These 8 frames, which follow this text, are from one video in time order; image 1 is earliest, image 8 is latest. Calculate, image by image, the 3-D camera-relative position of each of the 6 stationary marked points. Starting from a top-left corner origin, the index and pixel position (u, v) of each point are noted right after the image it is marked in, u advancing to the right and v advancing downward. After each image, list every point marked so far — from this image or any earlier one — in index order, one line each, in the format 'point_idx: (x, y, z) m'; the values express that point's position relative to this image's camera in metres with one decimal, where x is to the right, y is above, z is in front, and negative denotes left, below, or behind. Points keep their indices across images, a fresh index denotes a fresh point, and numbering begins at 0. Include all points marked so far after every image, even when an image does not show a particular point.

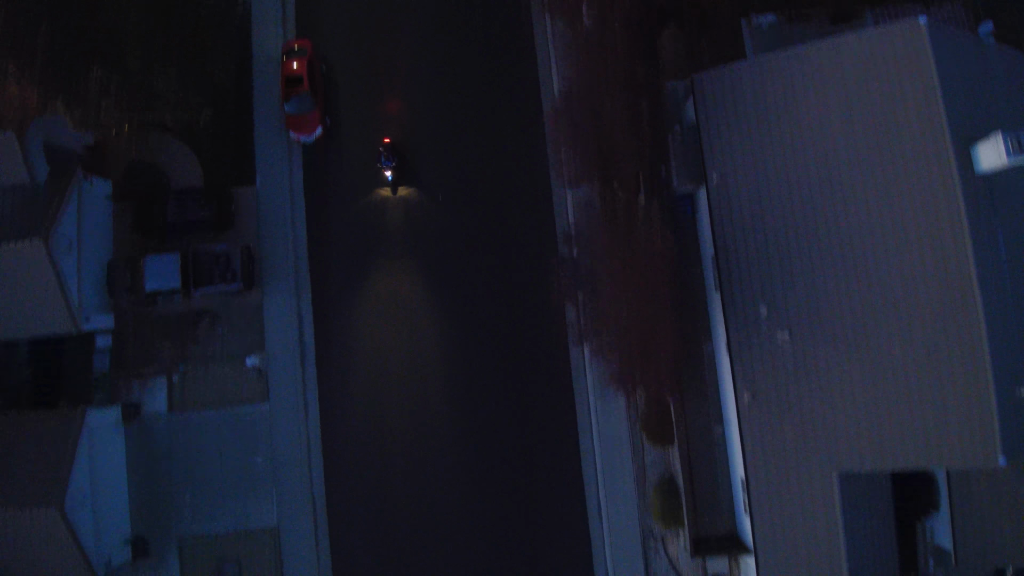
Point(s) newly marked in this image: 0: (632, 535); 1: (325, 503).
0: (+3.5, -7.2, +15.4) m
1: (-5.5, -6.5, +15.7) m
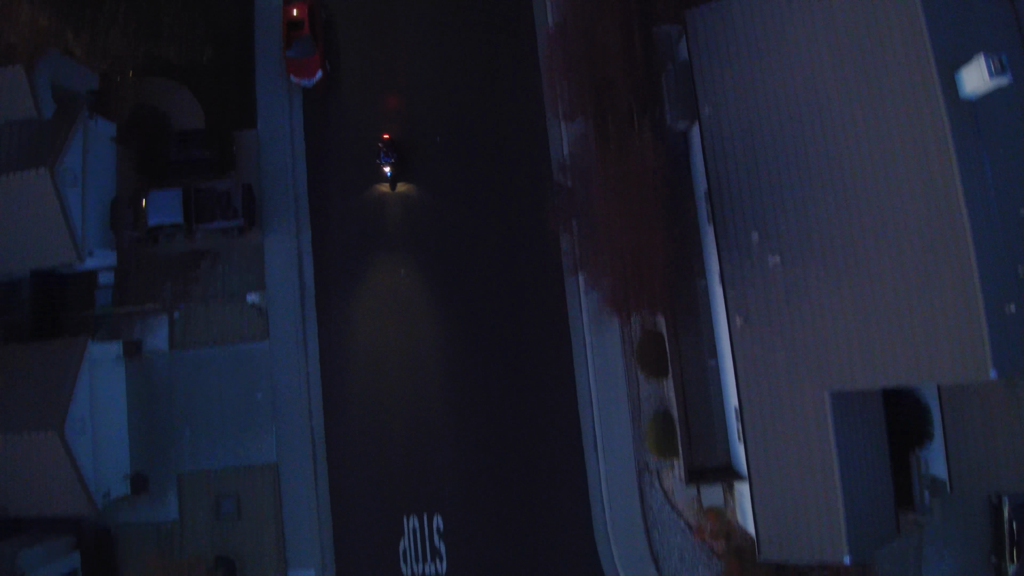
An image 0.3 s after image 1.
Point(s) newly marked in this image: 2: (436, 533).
0: (+3.4, -5.3, +15.5) m
1: (-5.6, -4.7, +15.8) m
2: (-2.3, -7.1, +15.7) m
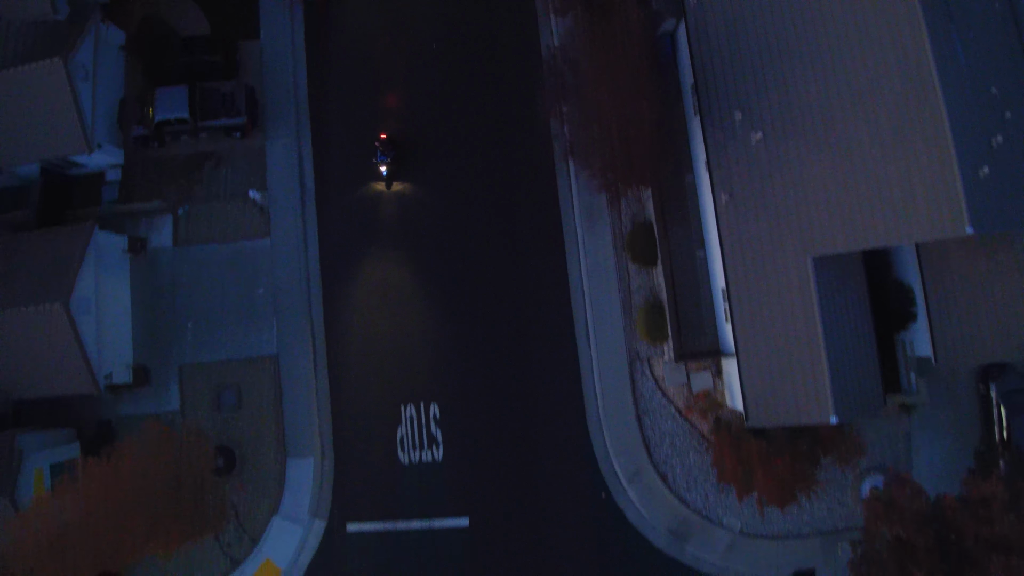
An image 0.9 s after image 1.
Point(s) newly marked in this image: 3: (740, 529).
0: (+3.2, -2.1, +15.8) m
1: (-5.8, -1.5, +16.2) m
2: (-2.4, -3.9, +16.0) m
3: (+6.7, -7.2, +15.7) m
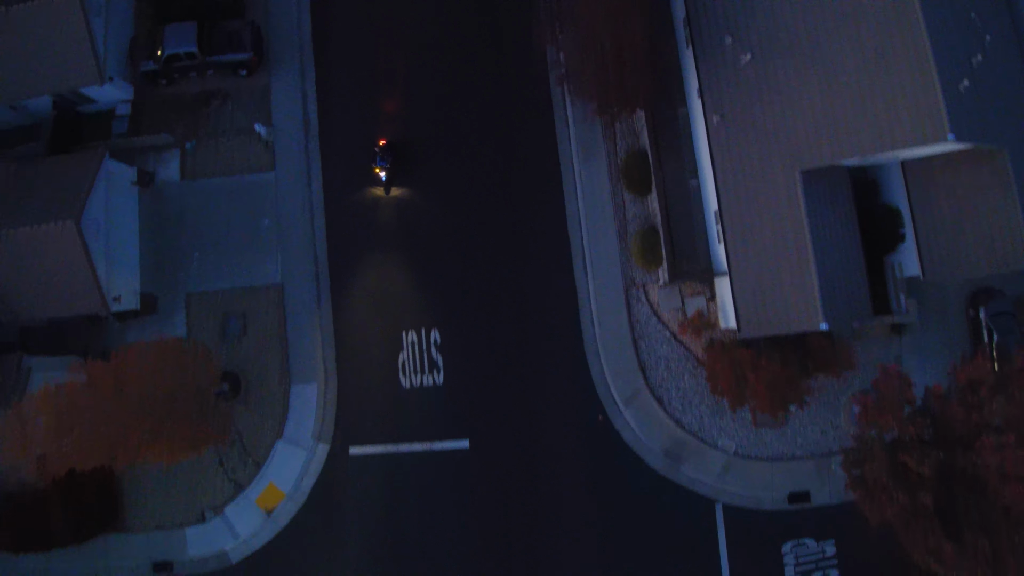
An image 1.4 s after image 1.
0: (+3.2, +0.1, +16.2) m
1: (-5.8, +0.7, +16.6) m
2: (-2.4, -1.8, +16.4) m
3: (+6.7, -4.9, +16.0) m
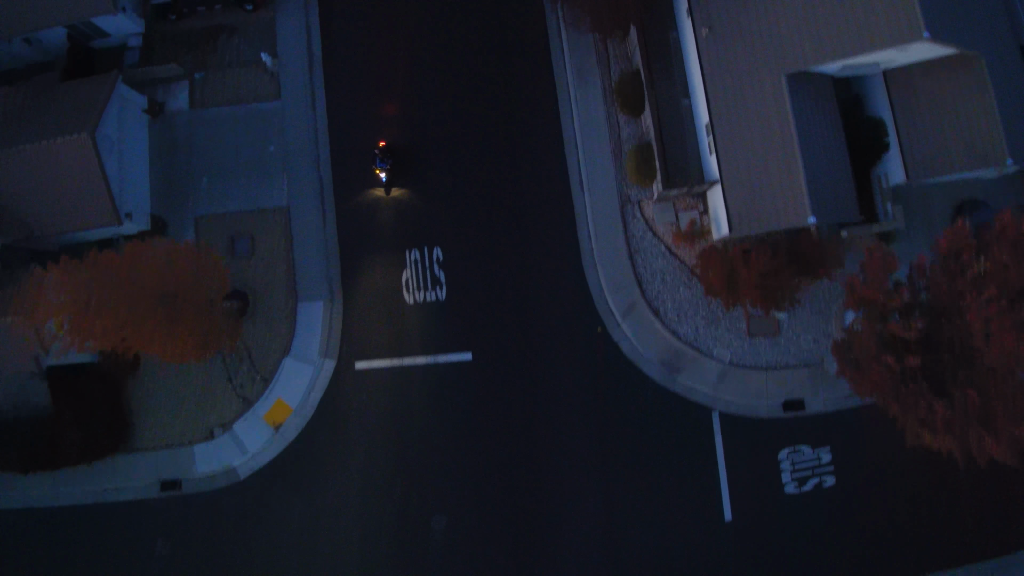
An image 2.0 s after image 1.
0: (+3.2, +2.8, +16.7) m
1: (-5.8, +3.2, +17.1) m
2: (-2.4, +0.8, +16.8) m
3: (+6.8, -2.2, +16.4) m
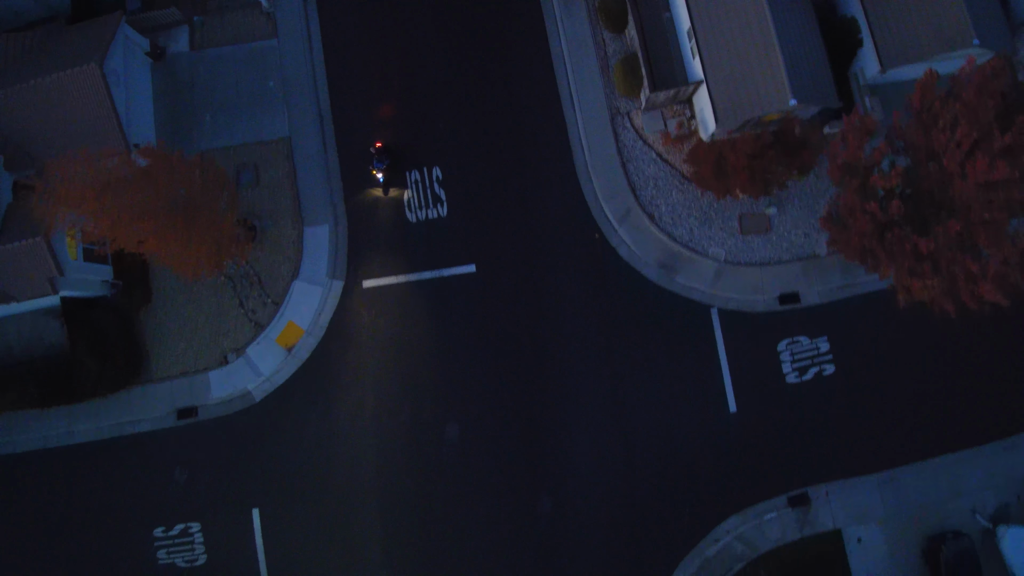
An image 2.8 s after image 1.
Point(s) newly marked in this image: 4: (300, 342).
0: (+3.0, +5.8, +17.4) m
1: (-6.0, +5.7, +17.7) m
2: (-2.5, +3.5, +17.4) m
3: (+6.8, +1.0, +17.0) m
4: (-6.9, -1.7, +17.2) m
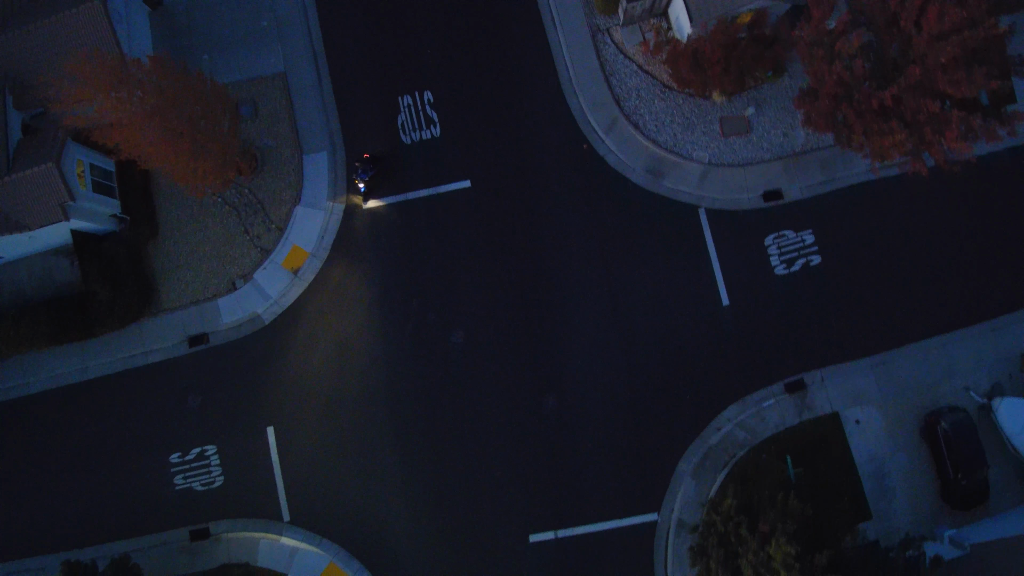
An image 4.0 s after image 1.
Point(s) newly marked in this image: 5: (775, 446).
0: (+2.4, +8.8, +18.2) m
1: (-6.5, +8.2, +18.5) m
2: (-2.9, +6.3, +18.1) m
3: (+6.6, +4.3, +17.7) m
4: (-7.0, +0.8, +17.7) m
5: (+8.4, -5.0, +16.8) m
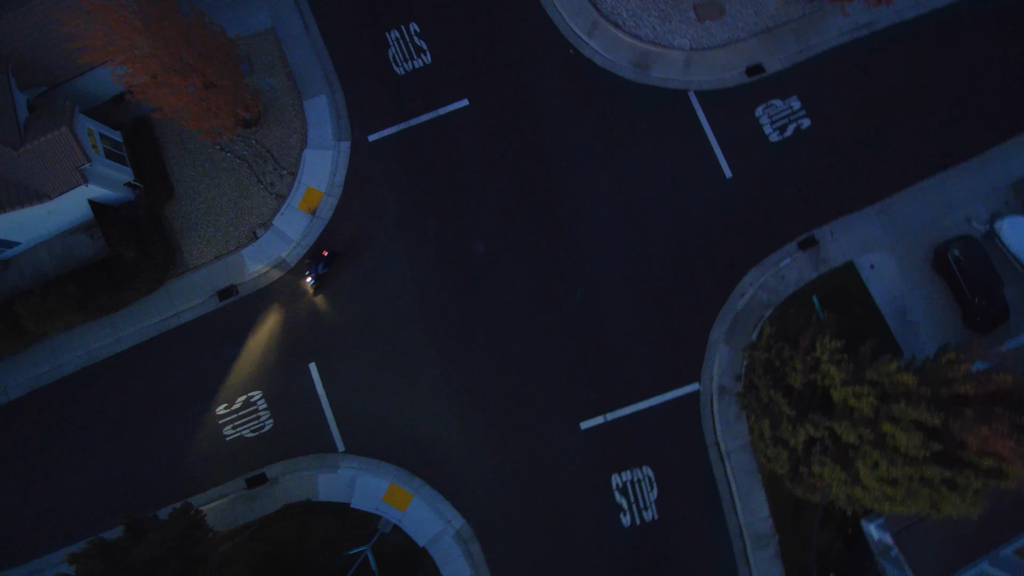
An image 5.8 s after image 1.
0: (+1.4, +12.3, +19.1) m
1: (-7.4, +10.3, +19.1) m
2: (-3.5, +8.9, +18.8) m
3: (+6.2, +8.5, +18.5) m
4: (-6.6, +2.9, +18.2) m
5: (+9.5, -0.4, +17.5) m
